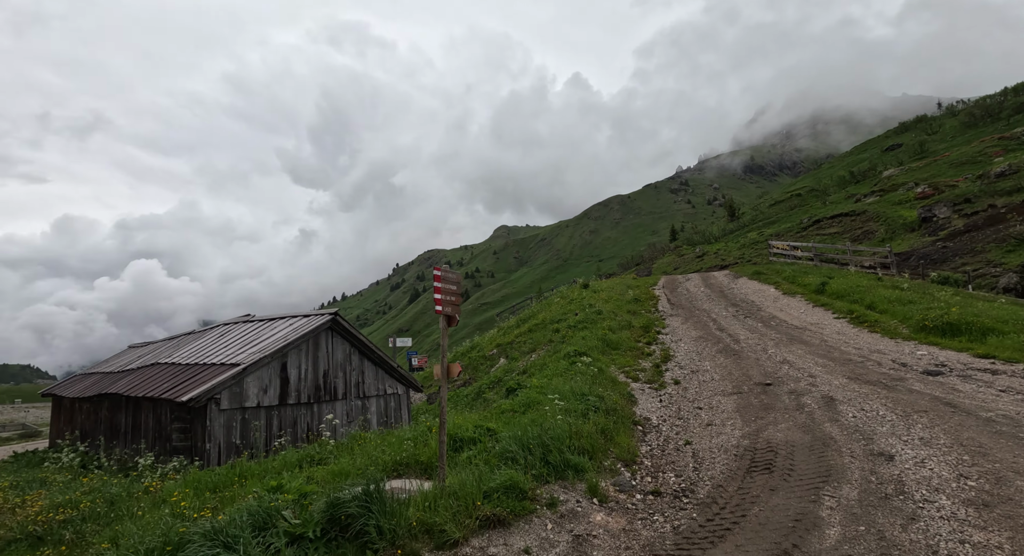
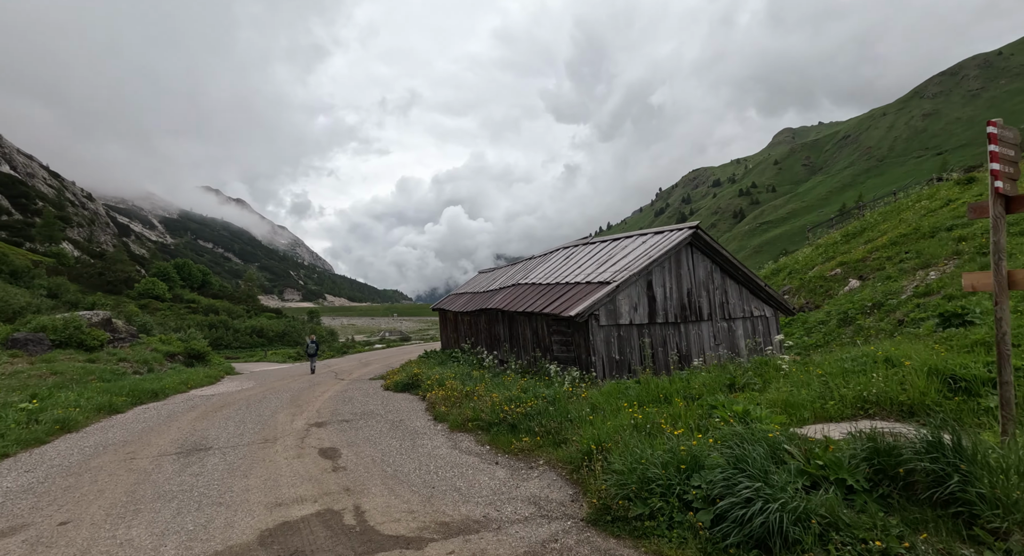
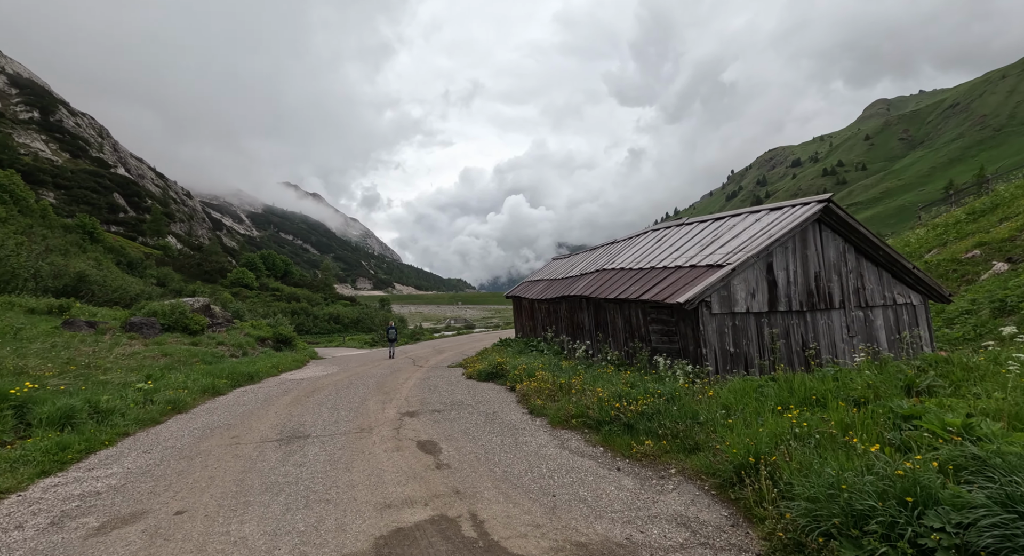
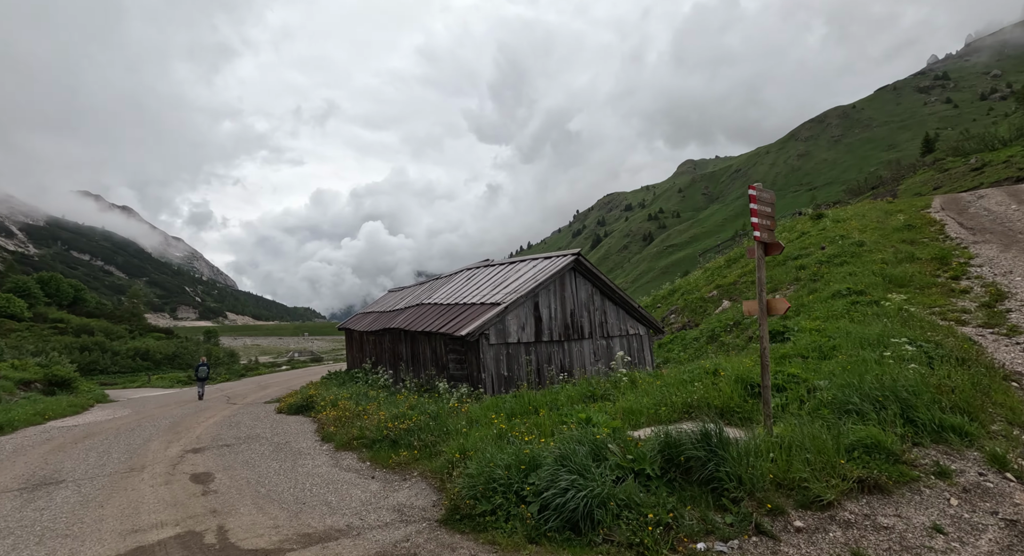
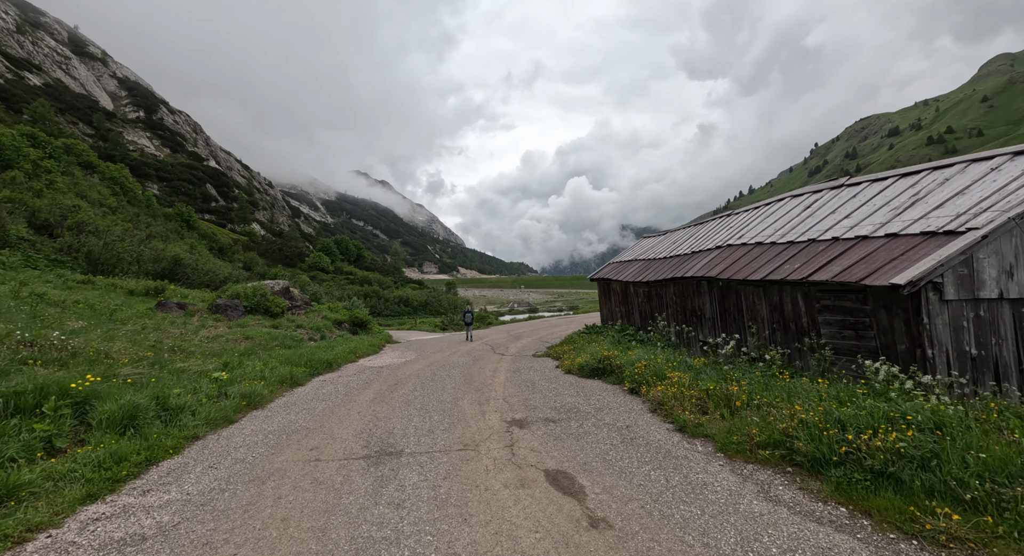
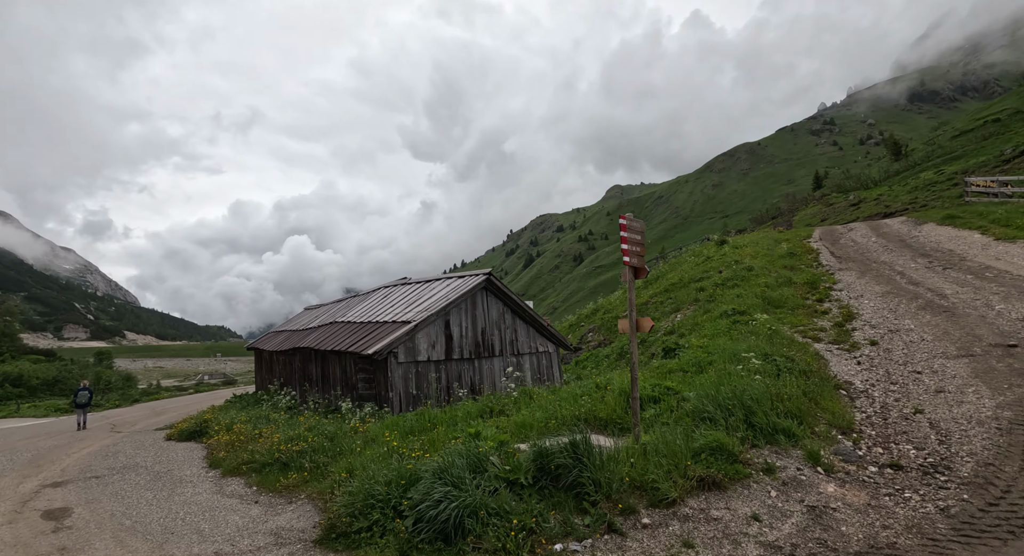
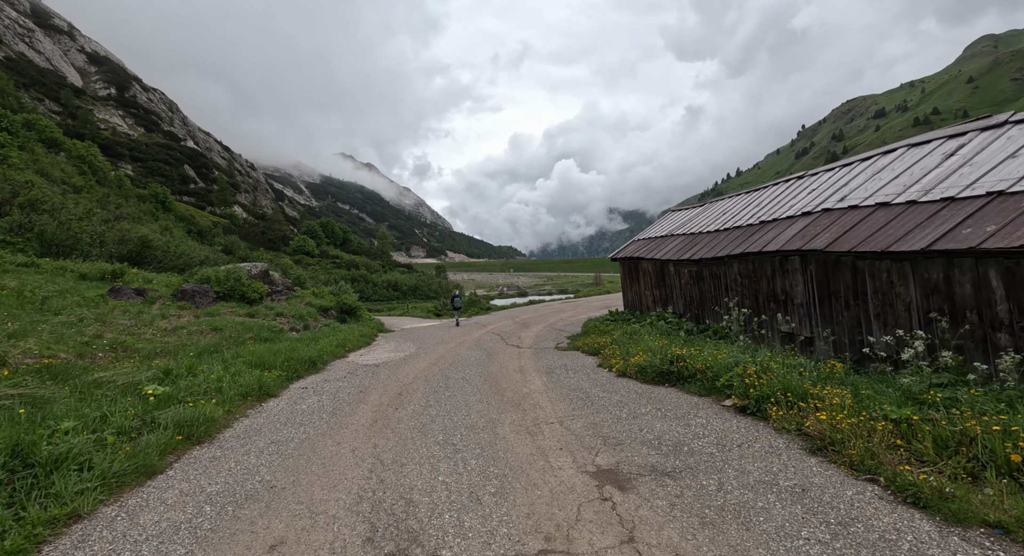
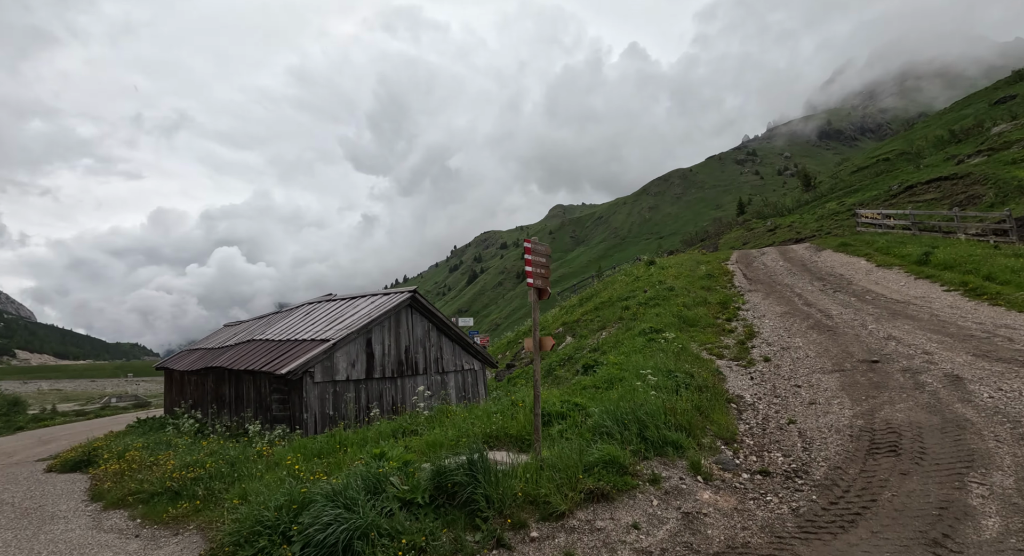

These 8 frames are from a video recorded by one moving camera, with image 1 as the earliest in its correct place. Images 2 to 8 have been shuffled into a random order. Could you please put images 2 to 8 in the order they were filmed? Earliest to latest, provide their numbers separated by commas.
8, 6, 4, 2, 3, 5, 7
